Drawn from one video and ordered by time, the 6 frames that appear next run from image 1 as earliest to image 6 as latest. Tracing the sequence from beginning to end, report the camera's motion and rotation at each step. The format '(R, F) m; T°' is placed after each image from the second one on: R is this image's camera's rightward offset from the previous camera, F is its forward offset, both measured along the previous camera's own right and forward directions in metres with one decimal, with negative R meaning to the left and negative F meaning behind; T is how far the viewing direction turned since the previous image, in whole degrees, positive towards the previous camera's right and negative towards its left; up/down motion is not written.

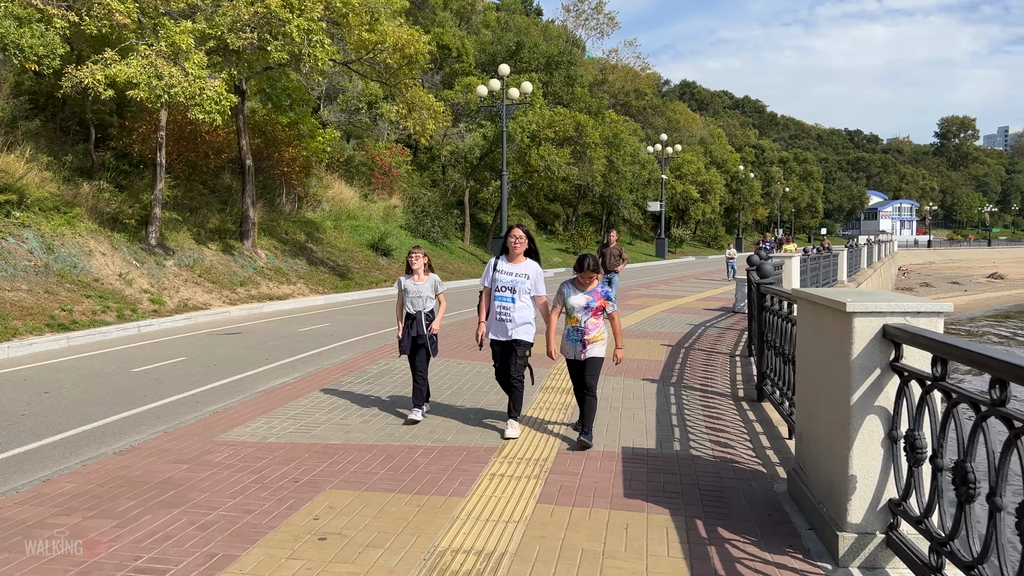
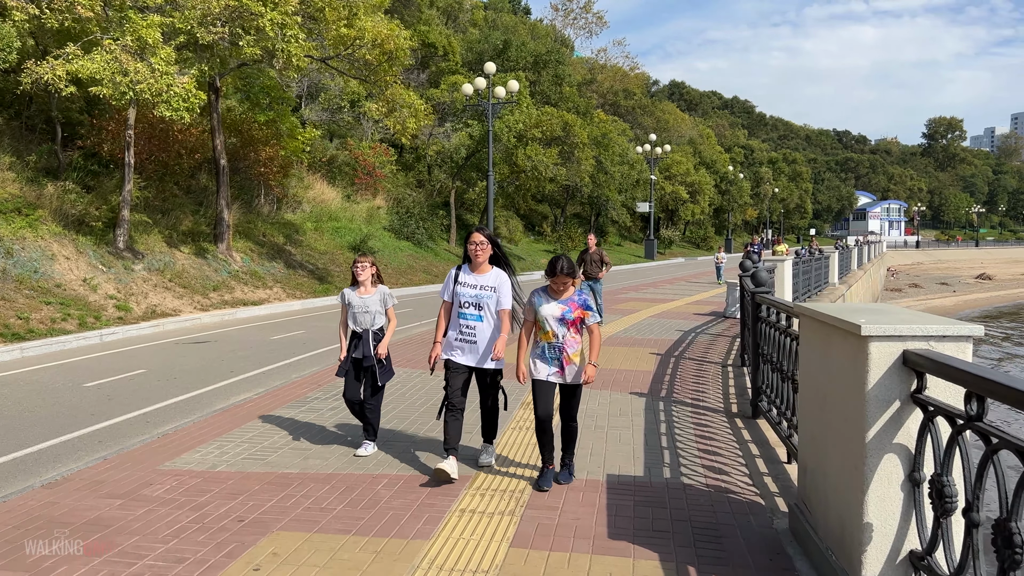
(+0.1, +0.5) m; +1°
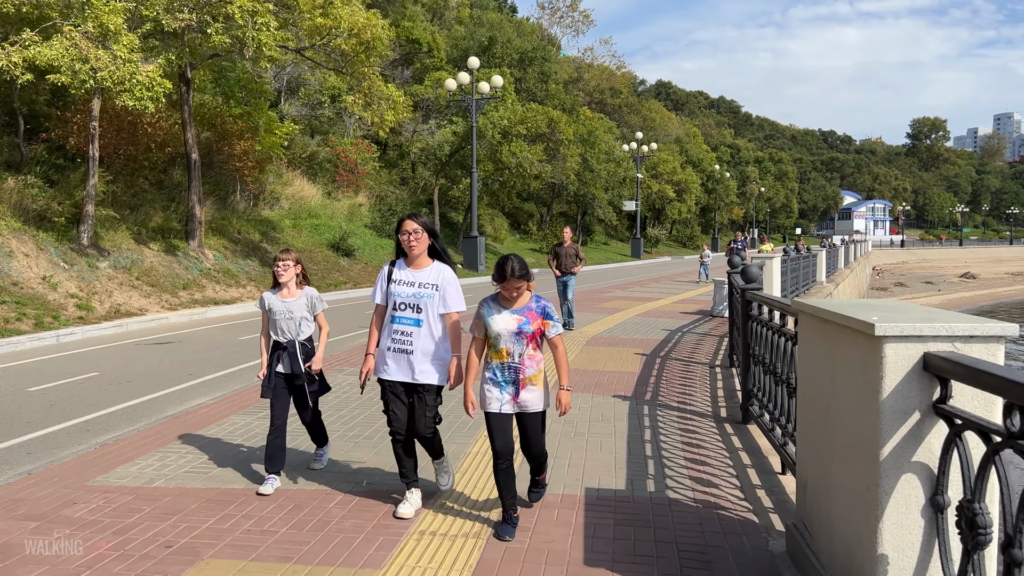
(+0.1, +0.5) m; +1°
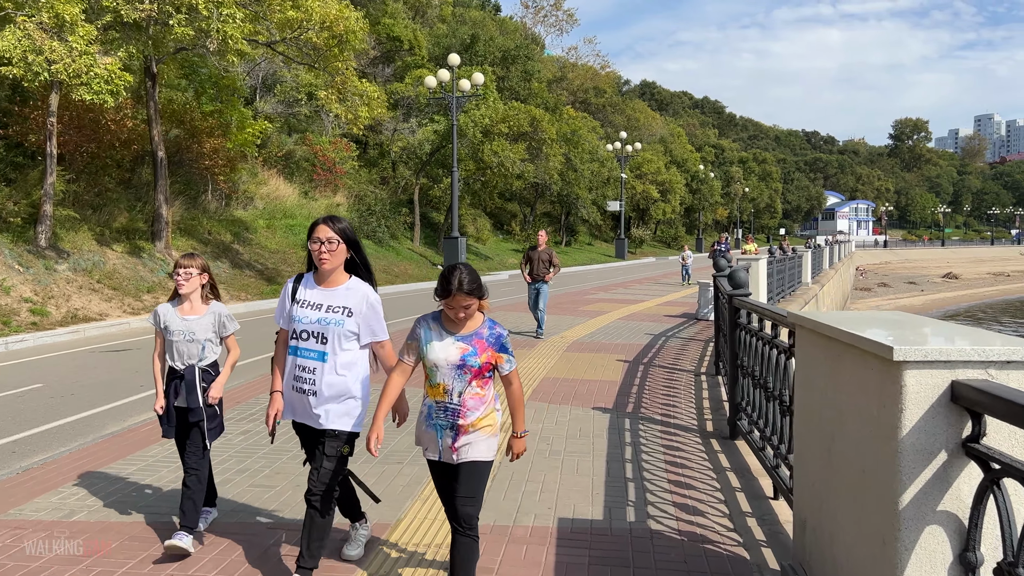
(+0.1, +0.5) m; +1°
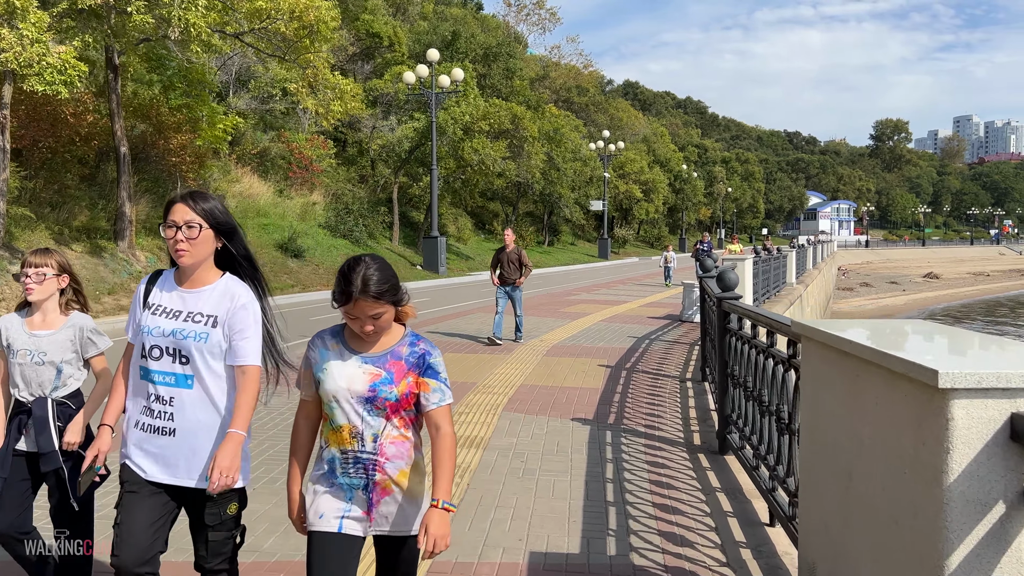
(+0.1, +0.5) m; +1°
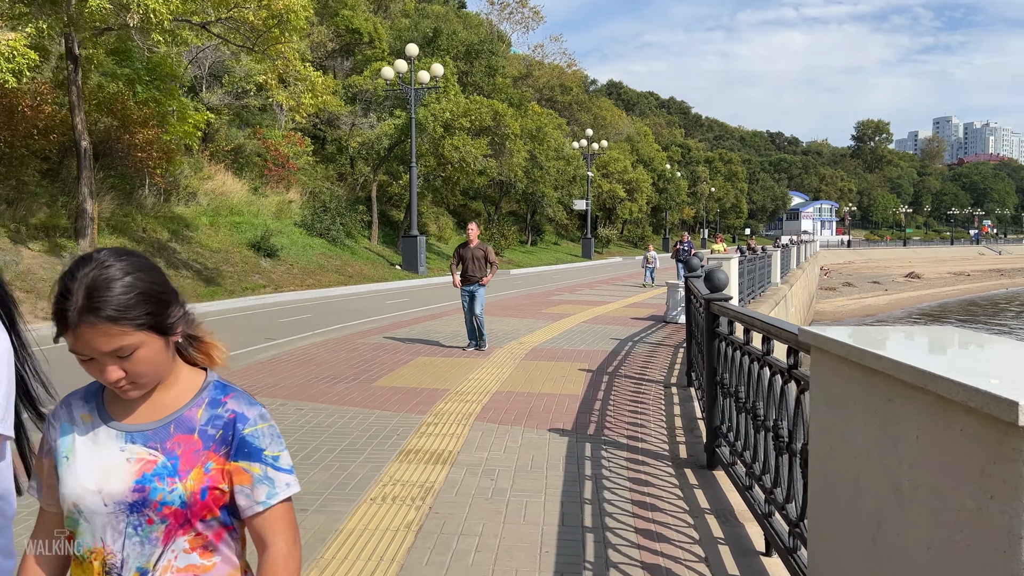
(+0.1, +0.5) m; +1°
